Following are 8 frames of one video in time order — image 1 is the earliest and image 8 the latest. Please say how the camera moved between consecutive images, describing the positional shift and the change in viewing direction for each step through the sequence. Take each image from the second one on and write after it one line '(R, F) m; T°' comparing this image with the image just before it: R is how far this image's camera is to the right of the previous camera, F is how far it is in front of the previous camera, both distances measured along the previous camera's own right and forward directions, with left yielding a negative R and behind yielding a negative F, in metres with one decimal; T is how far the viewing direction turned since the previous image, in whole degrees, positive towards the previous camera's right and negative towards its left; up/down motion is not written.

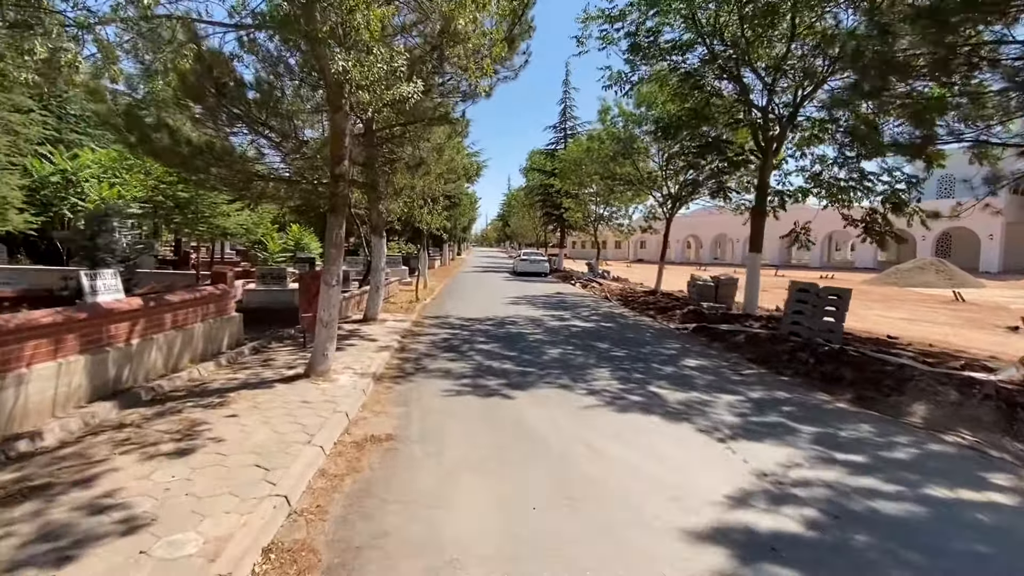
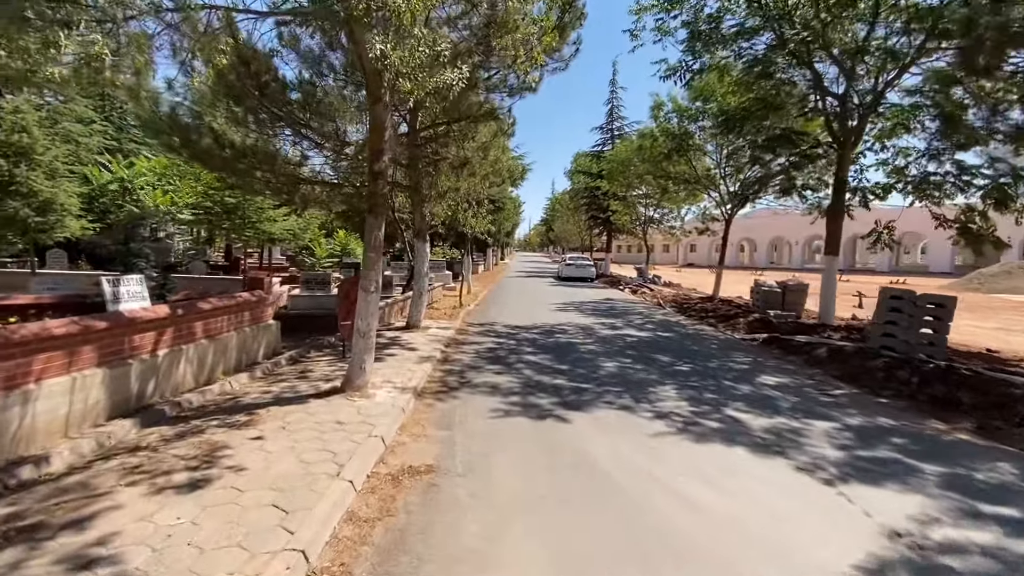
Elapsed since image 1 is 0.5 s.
(-0.2, +0.8) m; -5°
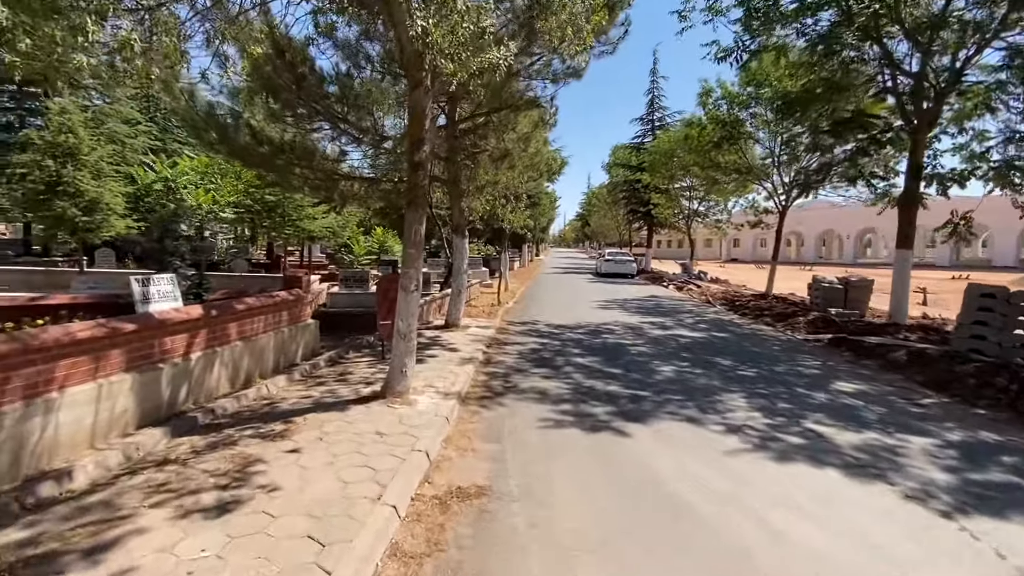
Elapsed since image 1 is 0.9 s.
(-0.2, +0.5) m; -4°
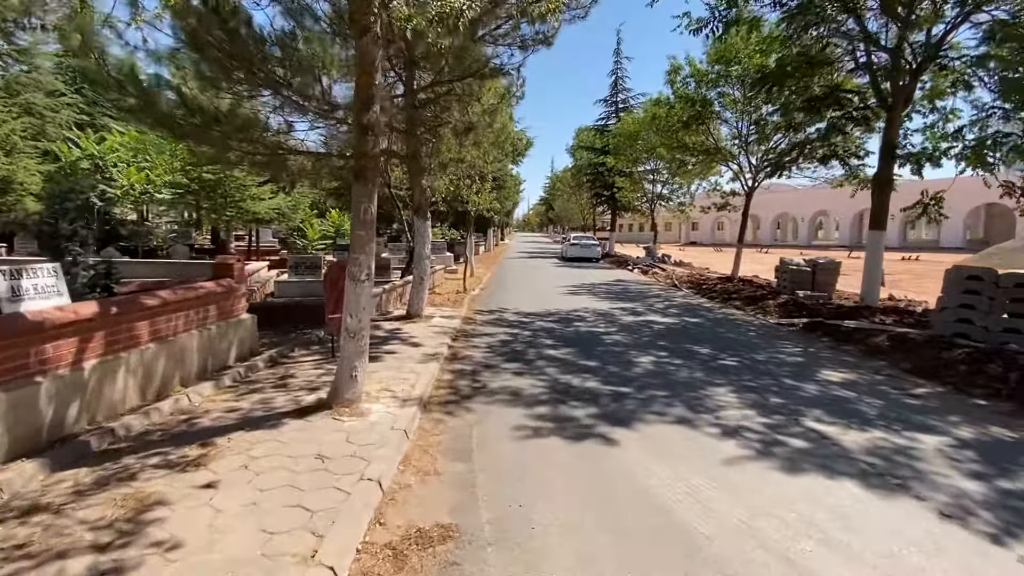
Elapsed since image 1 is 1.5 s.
(0.0, +0.8) m; +4°
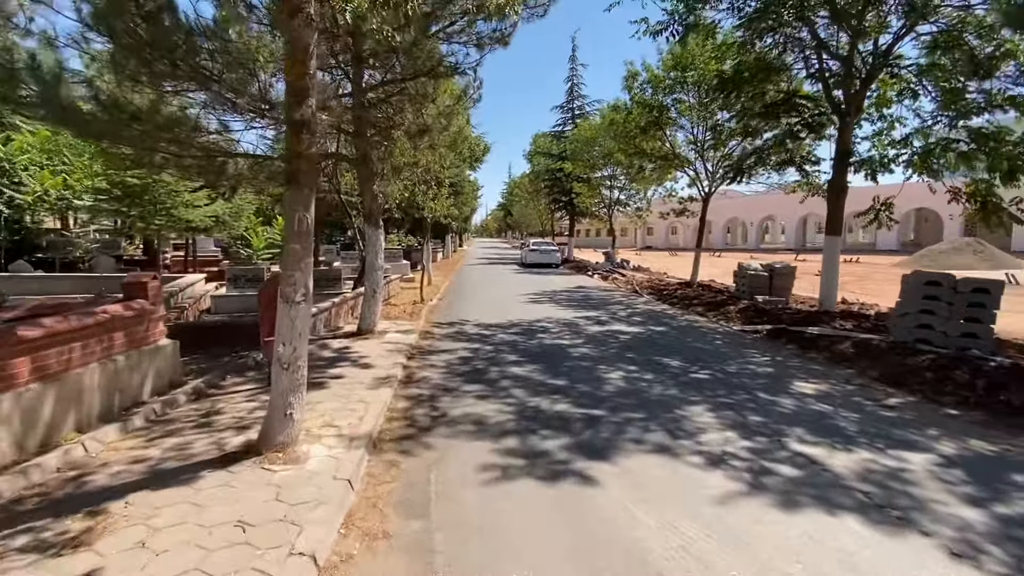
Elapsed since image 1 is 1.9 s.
(0.0, +0.6) m; +5°
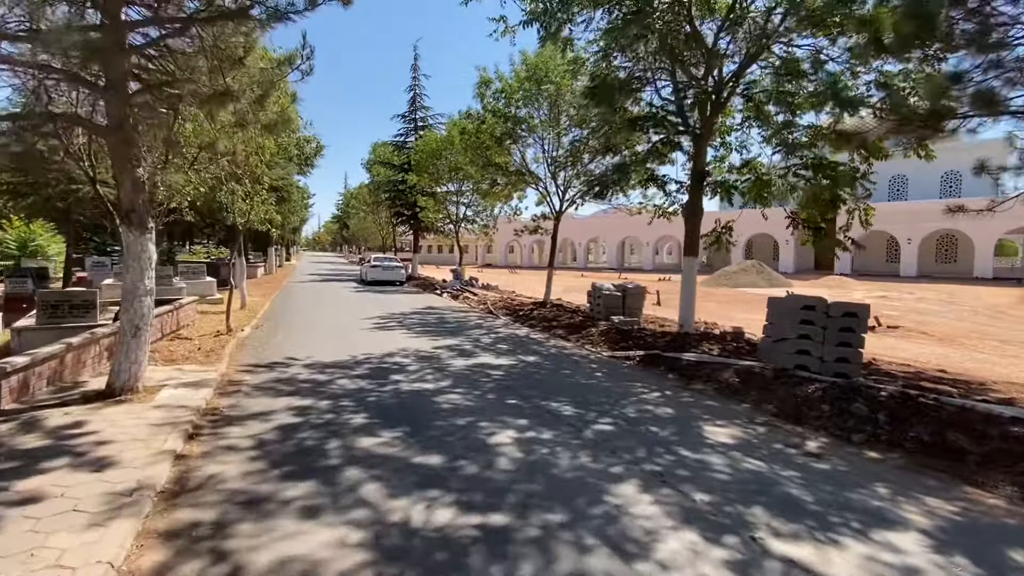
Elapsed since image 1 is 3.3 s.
(-0.1, +2.1) m; +18°
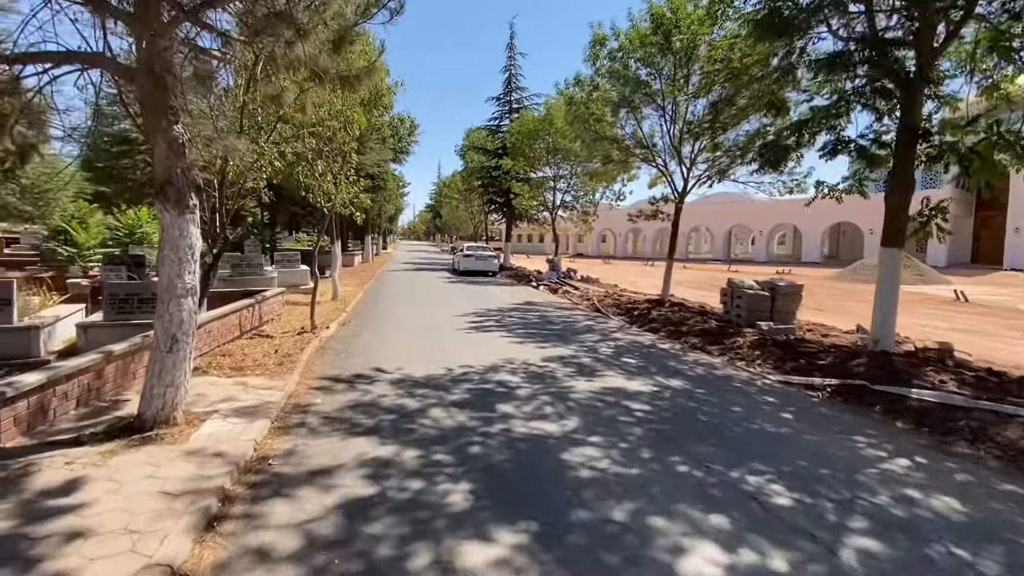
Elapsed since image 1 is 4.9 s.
(-0.8, +2.3) m; -10°
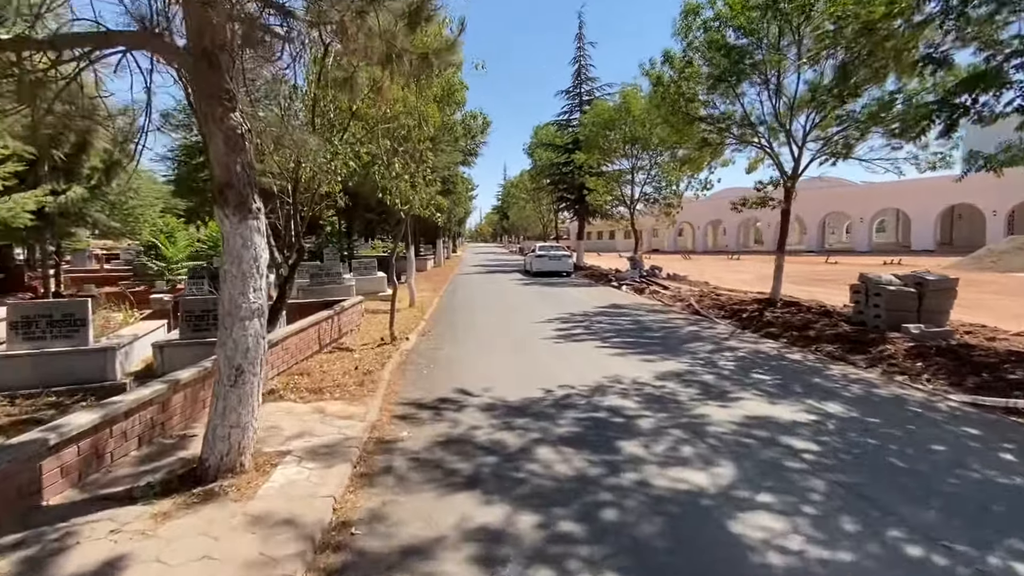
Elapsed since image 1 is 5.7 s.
(-0.5, +1.1) m; -8°
